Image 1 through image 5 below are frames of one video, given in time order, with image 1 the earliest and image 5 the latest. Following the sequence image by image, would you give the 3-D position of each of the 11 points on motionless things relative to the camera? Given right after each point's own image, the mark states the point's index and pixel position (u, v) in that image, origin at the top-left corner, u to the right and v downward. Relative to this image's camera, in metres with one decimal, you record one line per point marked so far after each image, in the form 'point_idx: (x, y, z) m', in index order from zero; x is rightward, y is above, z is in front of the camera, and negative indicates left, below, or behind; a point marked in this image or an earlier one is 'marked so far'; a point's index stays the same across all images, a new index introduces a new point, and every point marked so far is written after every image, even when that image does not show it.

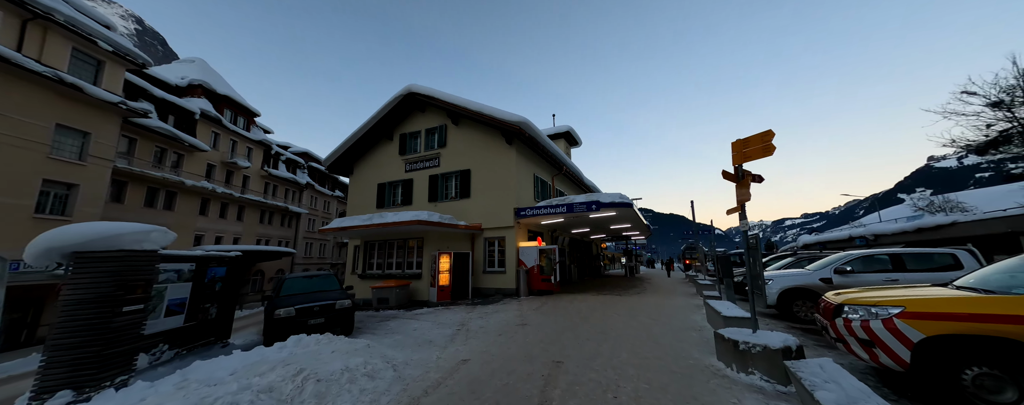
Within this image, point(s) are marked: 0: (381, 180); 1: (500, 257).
0: (-7.6, +1.3, +17.4) m
1: (-0.6, -2.6, +14.5) m
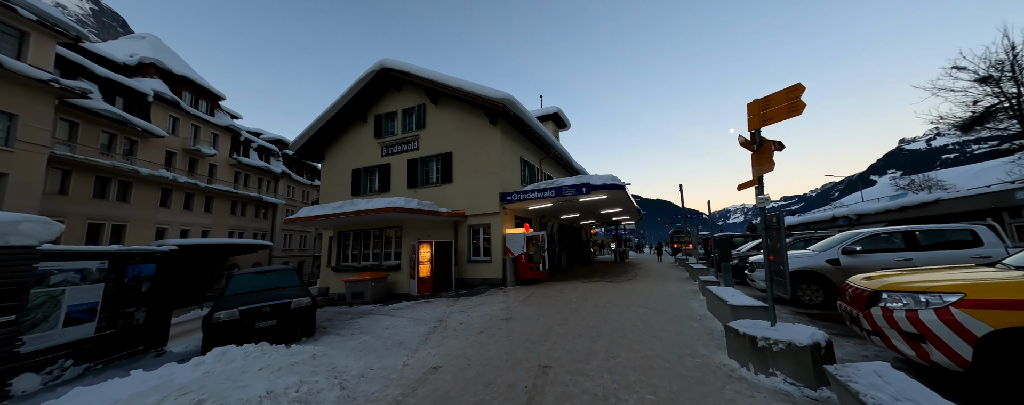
0: (-8.4, +2.0, +16.1) m
1: (-1.2, -1.9, +13.6) m
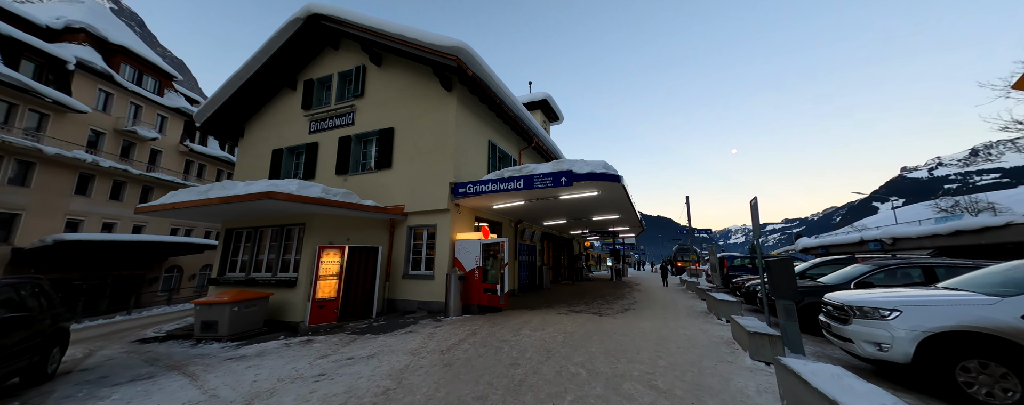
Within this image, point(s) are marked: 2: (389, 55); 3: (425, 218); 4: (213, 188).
0: (-9.8, +2.4, +12.5) m
1: (-2.8, -1.7, +9.8) m
2: (-4.6, +5.5, +11.1) m
3: (-3.0, -0.5, +10.0) m
4: (-8.3, +0.4, +8.3) m
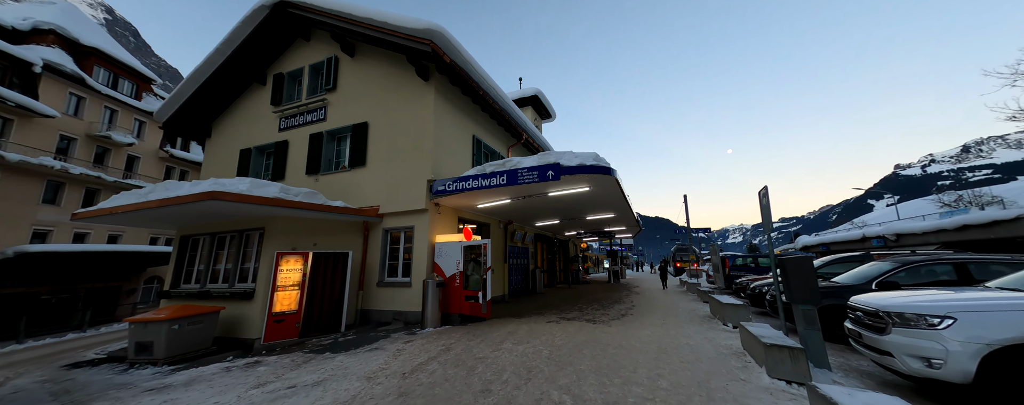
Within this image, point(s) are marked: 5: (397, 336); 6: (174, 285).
0: (-10.4, +2.3, +11.6) m
1: (-3.2, -1.7, +8.9) m
2: (-5.2, +5.5, +10.3) m
3: (-3.4, -0.5, +9.1) m
4: (-8.8, +0.3, +7.4) m
5: (-2.8, -3.3, +7.2) m
6: (-10.0, -2.4, +8.8) m
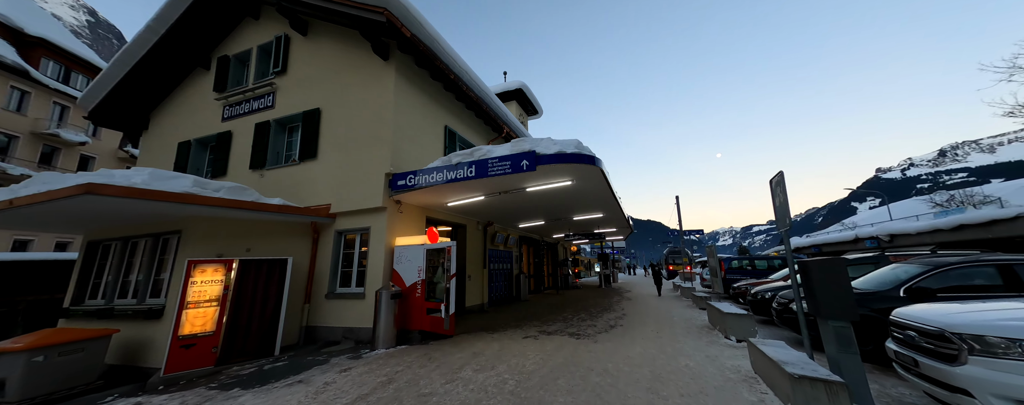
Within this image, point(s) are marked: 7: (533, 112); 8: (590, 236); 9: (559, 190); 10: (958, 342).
0: (-11.2, +2.3, +10.2) m
1: (-4.0, -1.7, +7.6) m
2: (-6.0, +5.5, +9.1) m
3: (-4.2, -0.5, +7.8) m
4: (-9.5, +0.4, +6.1) m
5: (-3.4, -3.2, +5.9) m
6: (-10.7, -2.4, +7.4) m
7: (+1.3, +5.7, +19.0) m
8: (+5.1, -2.2, +19.5) m
9: (+1.3, +0.3, +8.2) m
10: (+4.6, -1.4, +3.0) m
